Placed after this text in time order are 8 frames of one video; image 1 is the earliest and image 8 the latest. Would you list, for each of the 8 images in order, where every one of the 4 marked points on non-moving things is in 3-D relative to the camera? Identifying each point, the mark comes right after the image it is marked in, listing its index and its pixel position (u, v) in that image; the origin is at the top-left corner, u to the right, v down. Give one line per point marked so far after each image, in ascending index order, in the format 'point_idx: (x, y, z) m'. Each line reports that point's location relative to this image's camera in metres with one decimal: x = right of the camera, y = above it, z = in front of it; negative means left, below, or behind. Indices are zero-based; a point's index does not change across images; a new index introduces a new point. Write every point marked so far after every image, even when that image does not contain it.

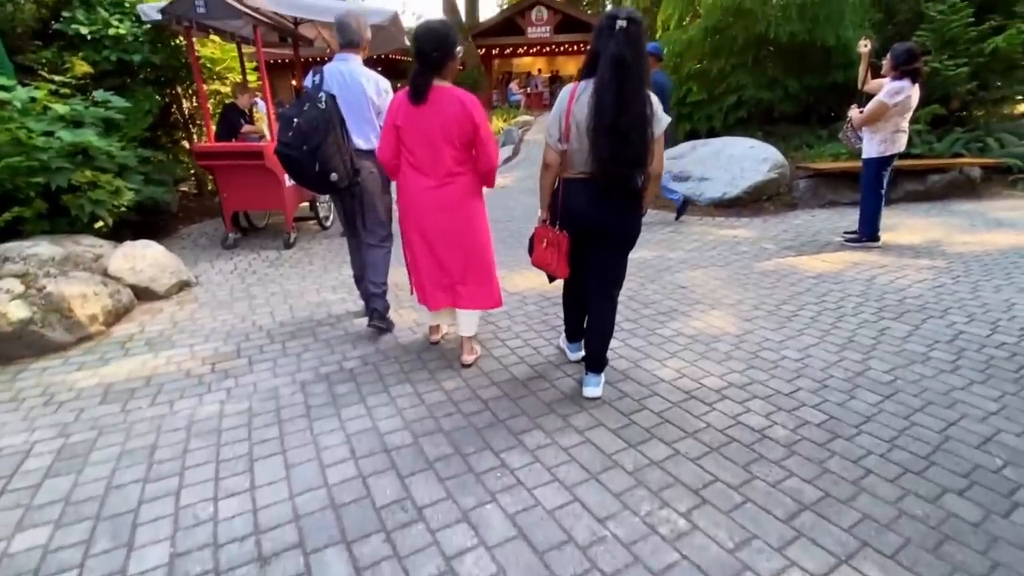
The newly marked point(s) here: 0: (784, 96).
0: (+5.0, +3.5, +9.3) m
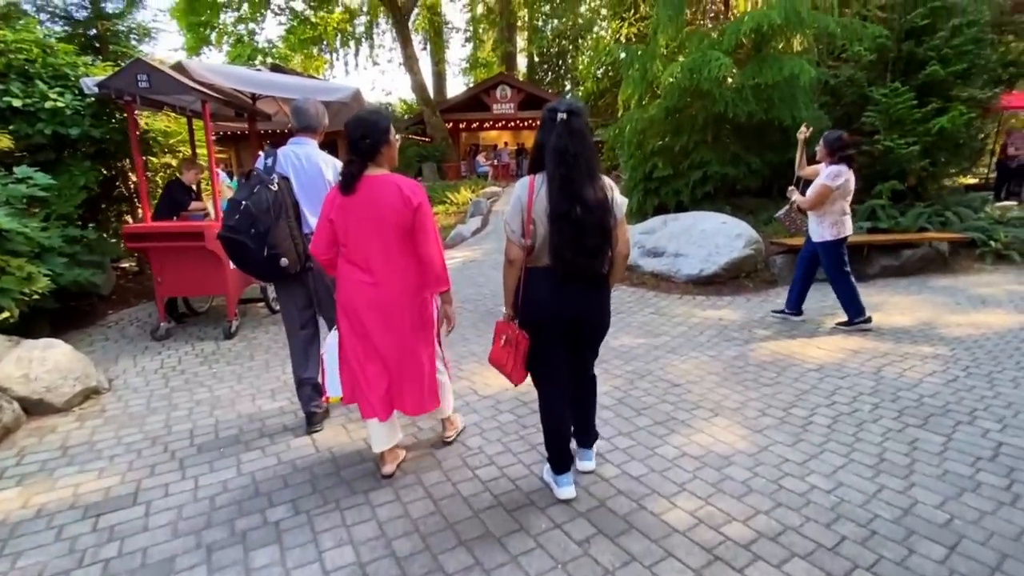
0: (+4.4, +2.1, +9.3) m
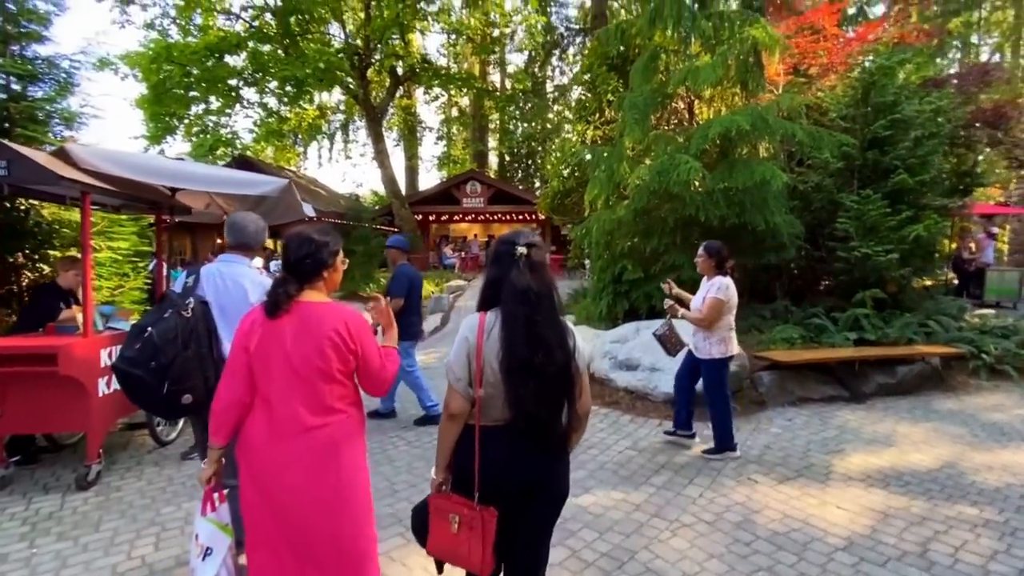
0: (+3.7, +0.2, +8.8) m
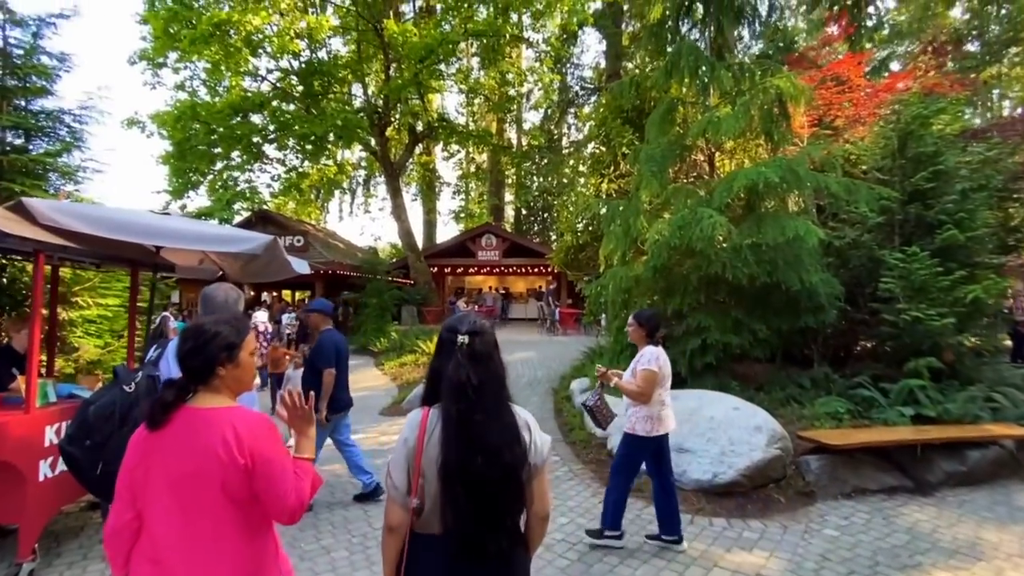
0: (+3.8, -0.8, +8.0) m
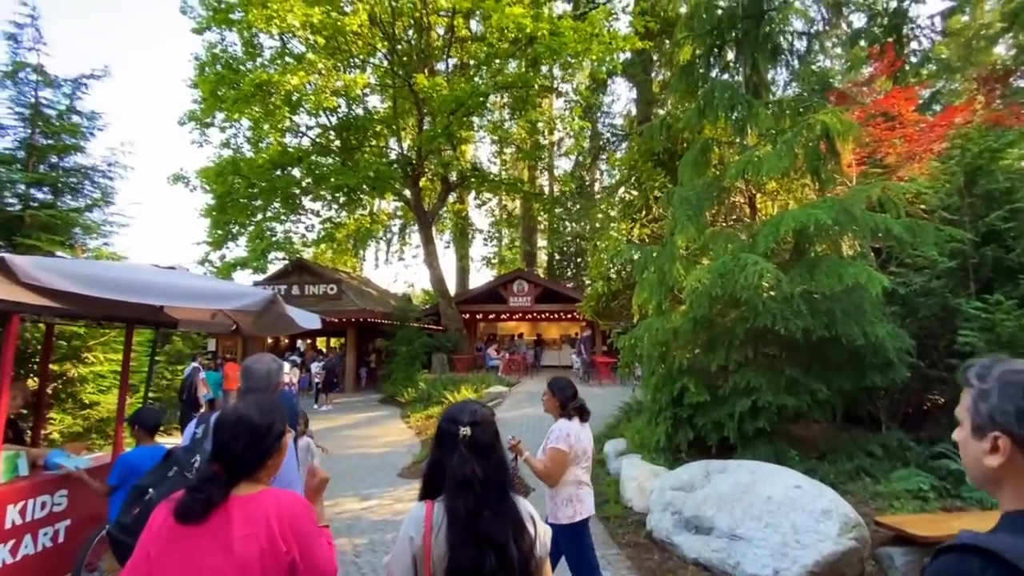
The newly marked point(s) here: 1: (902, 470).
0: (+4.2, -1.6, +7.0) m
1: (+5.0, -2.3, +6.5) m
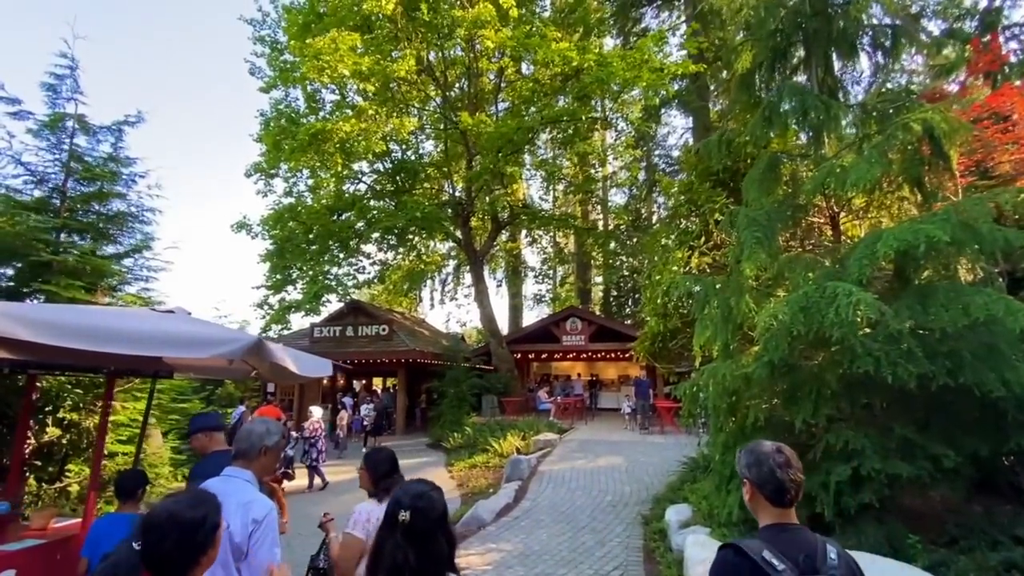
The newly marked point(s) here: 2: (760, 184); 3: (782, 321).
0: (+4.6, -2.0, +5.5) m
1: (+5.3, -2.6, +4.8) m
2: (+3.6, +1.5, +7.4) m
3: (+2.9, -0.4, +5.5) m
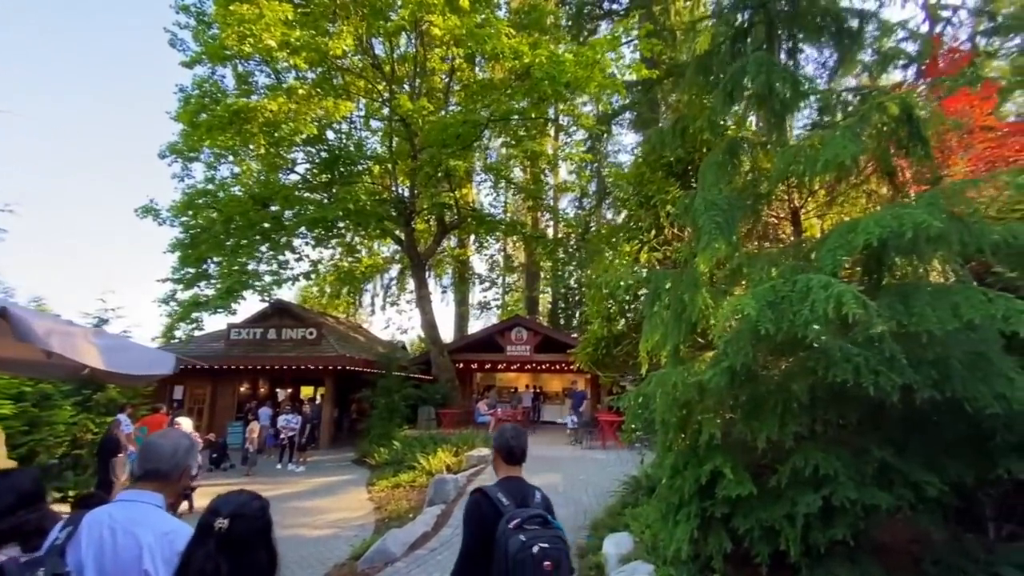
0: (+3.7, -1.9, +4.6) m
1: (+4.5, -2.6, +4.0) m
2: (+2.6, +1.5, +6.6) m
3: (+2.1, -0.3, +4.5) m
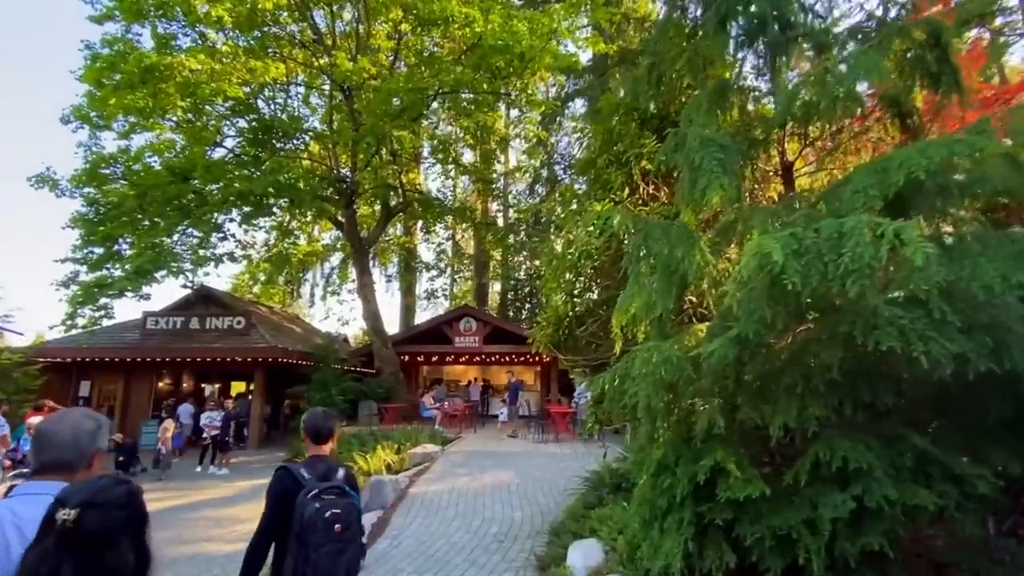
0: (+3.3, -1.6, +3.8) m
1: (+4.2, -2.3, +3.3) m
2: (+2.1, +1.9, +5.6) m
3: (+1.8, +0.1, +3.5) m
